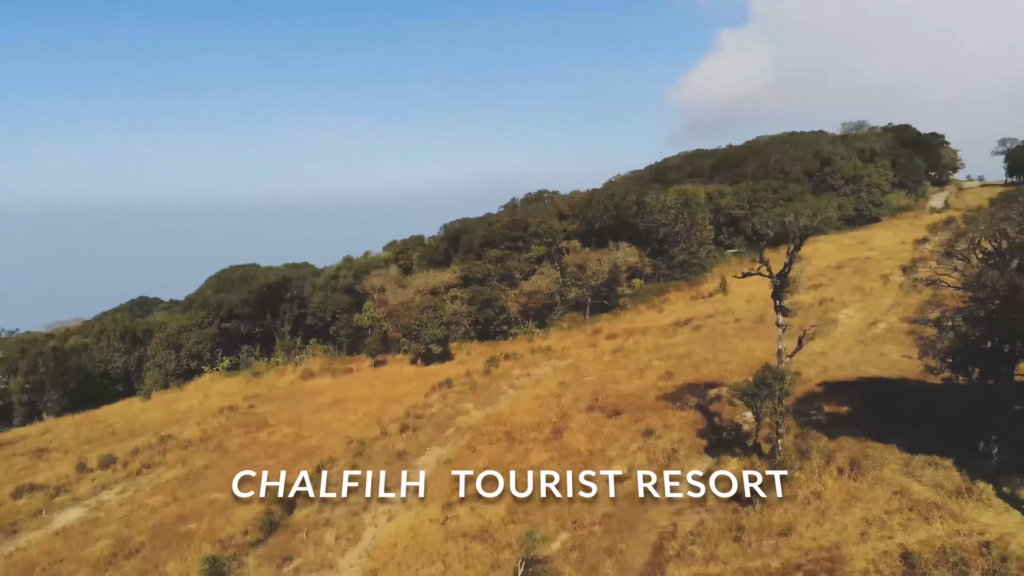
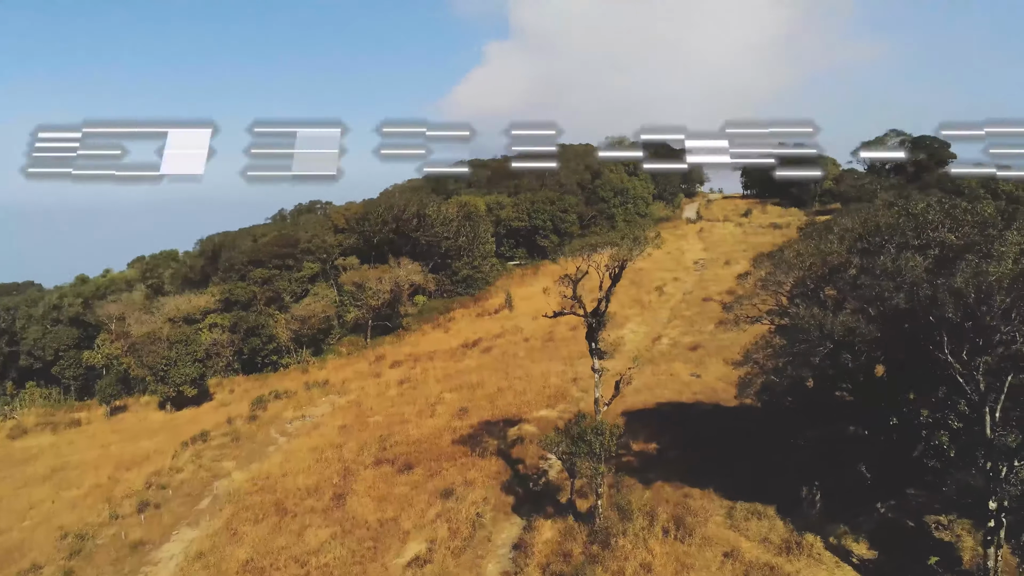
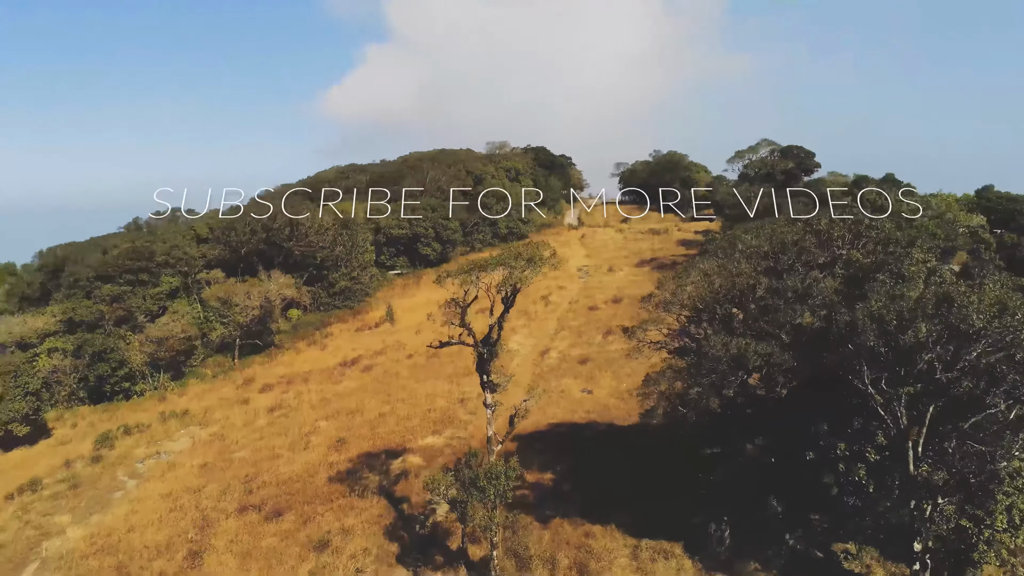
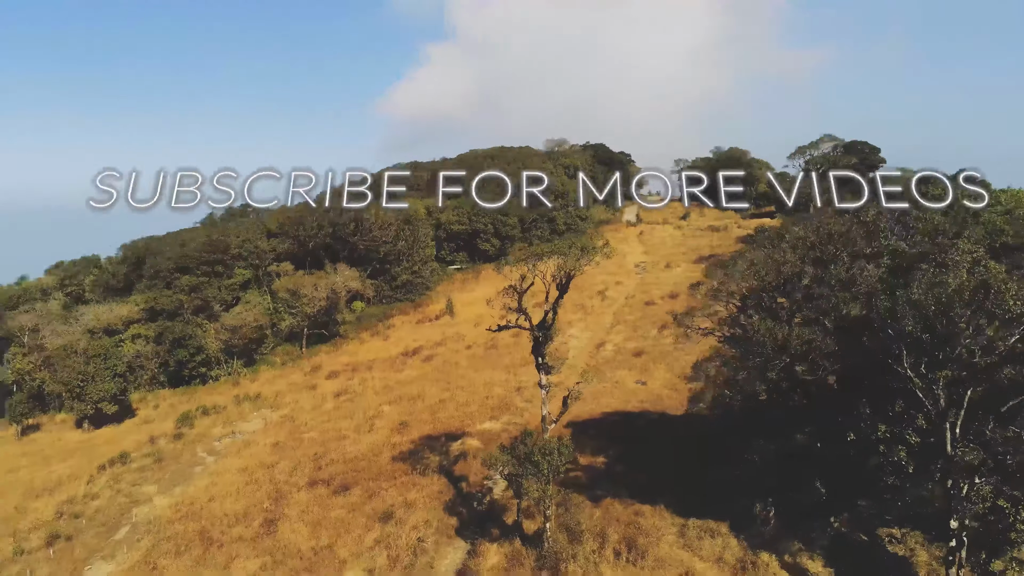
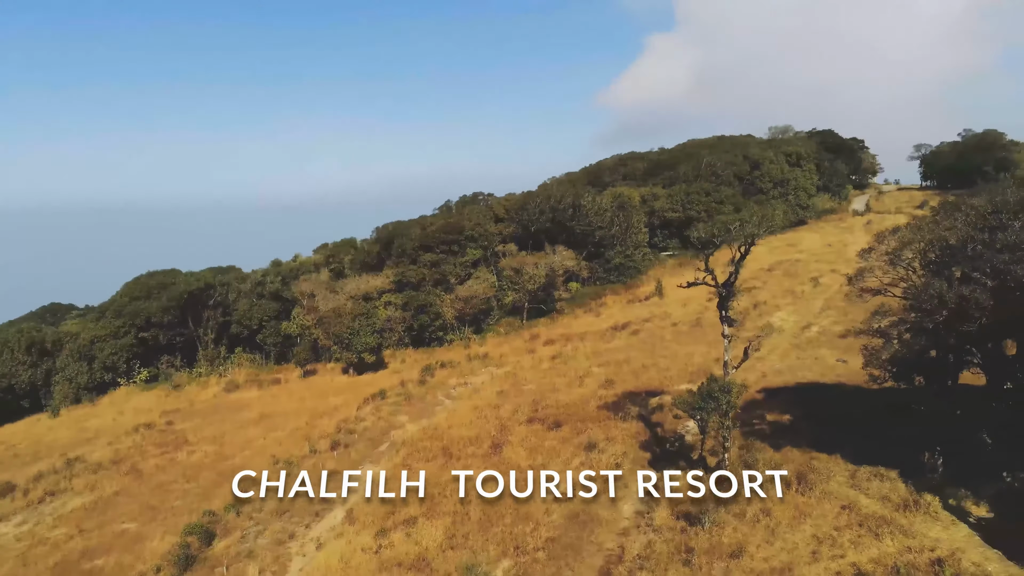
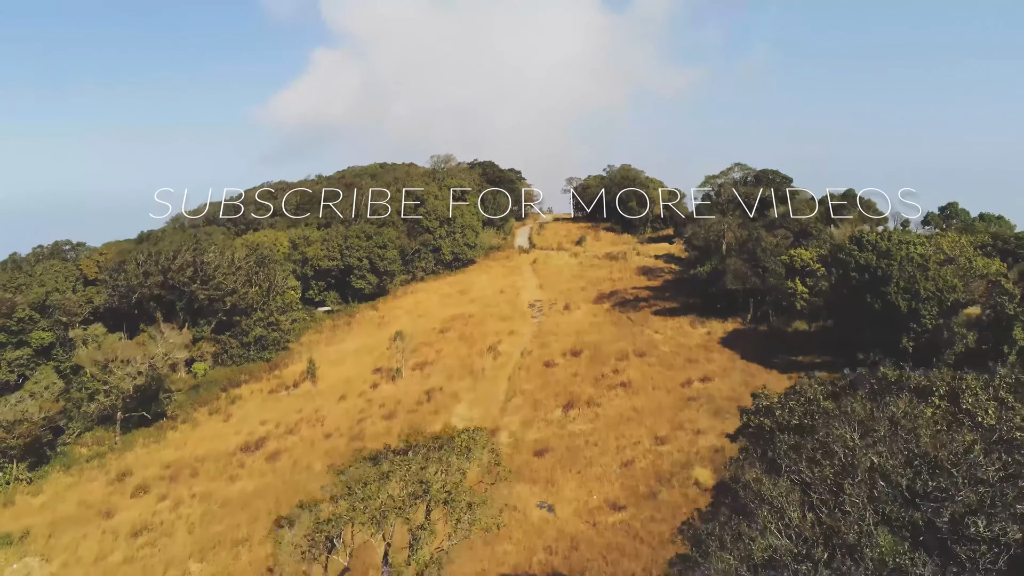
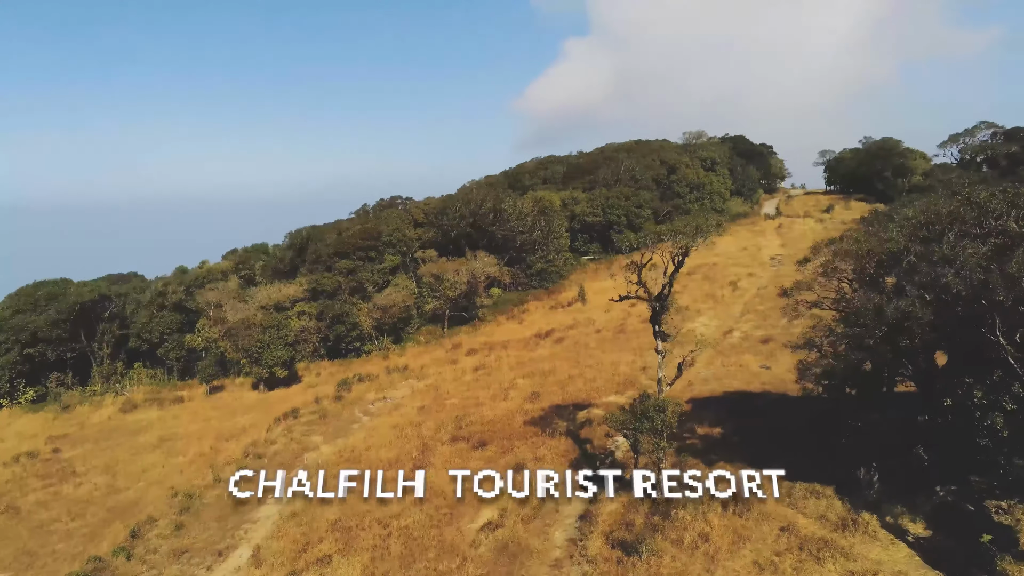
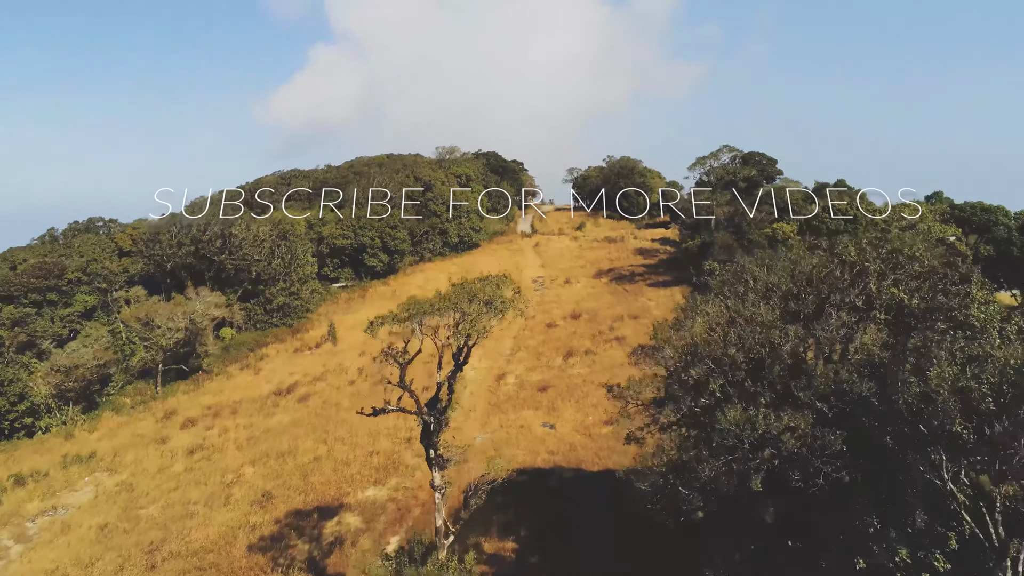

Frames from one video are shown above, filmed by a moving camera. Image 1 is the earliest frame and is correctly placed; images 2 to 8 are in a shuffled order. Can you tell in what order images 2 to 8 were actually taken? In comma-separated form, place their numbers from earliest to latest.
5, 7, 2, 4, 3, 8, 6
